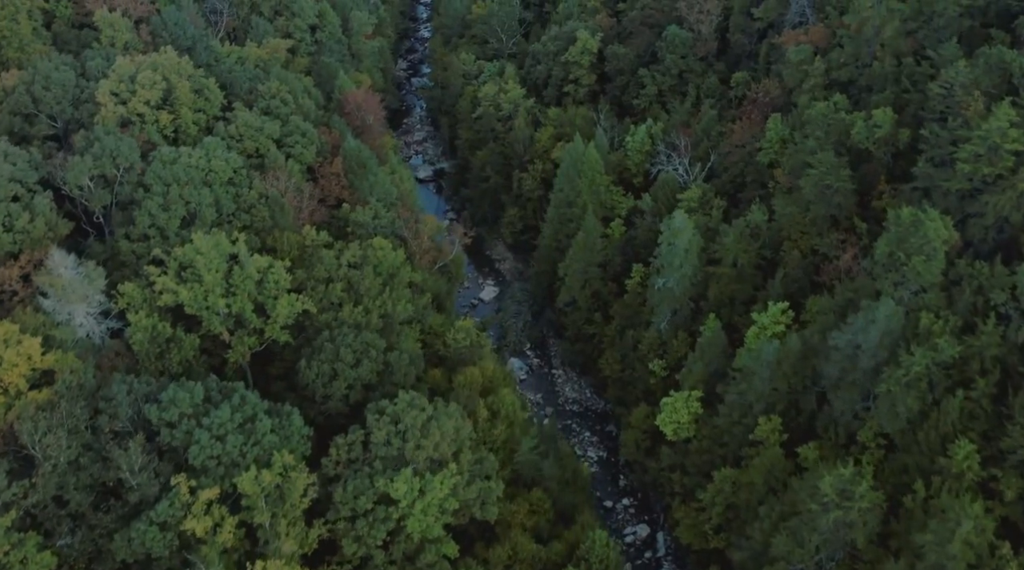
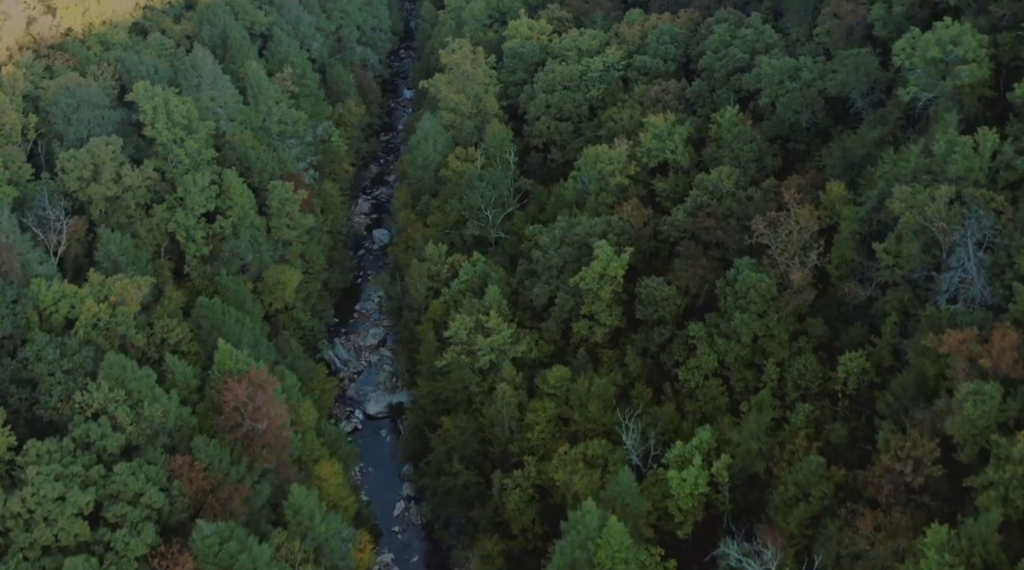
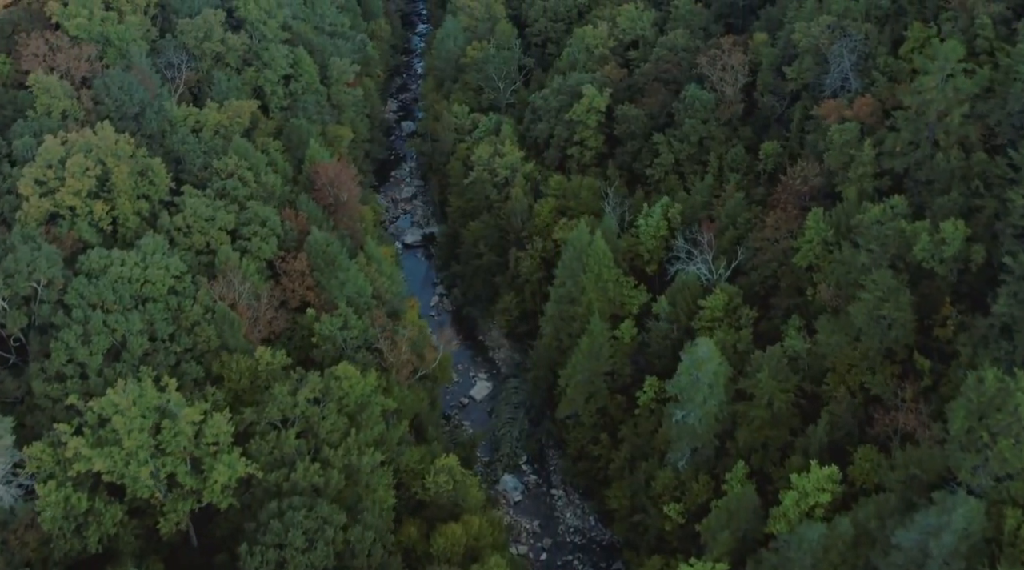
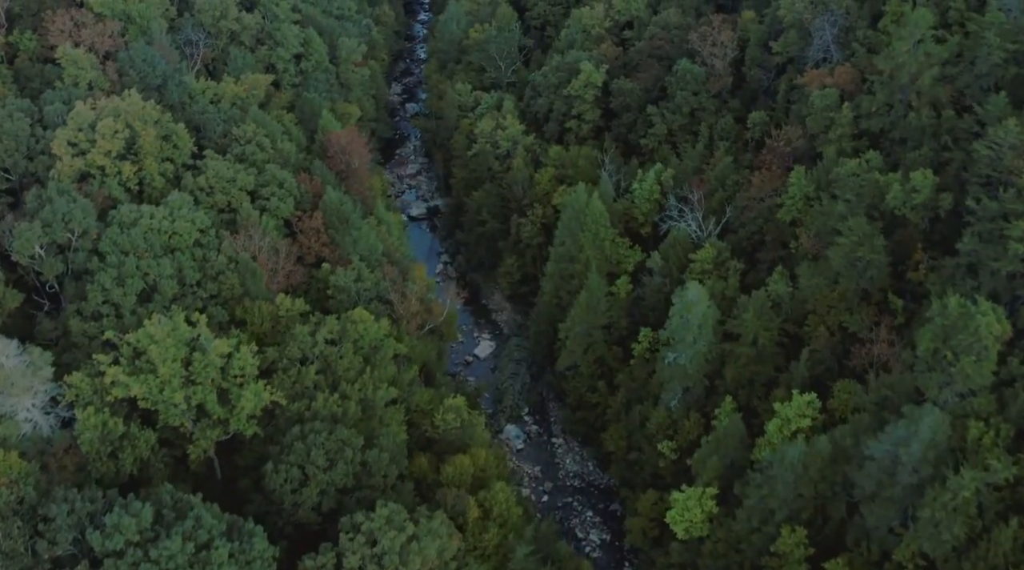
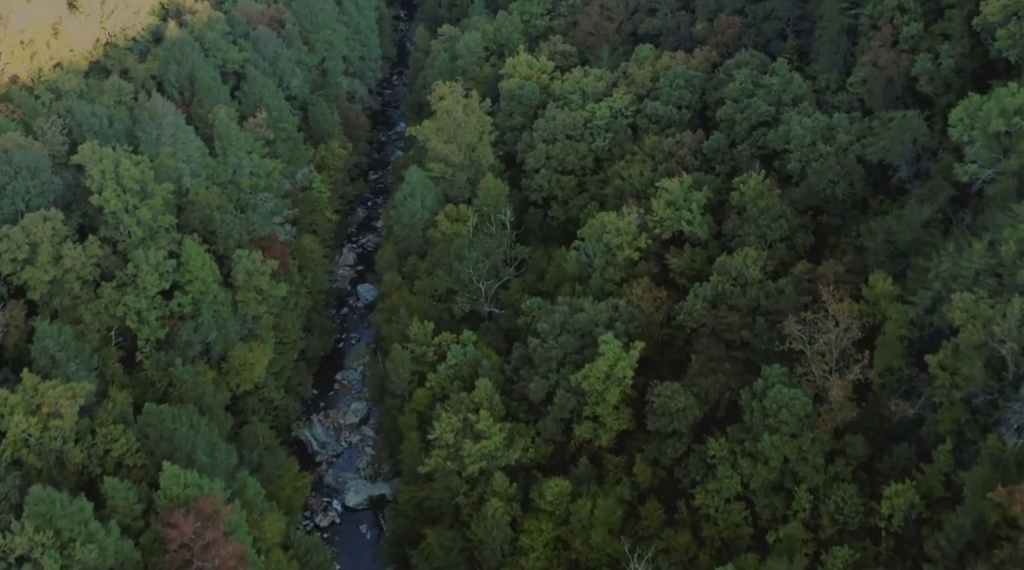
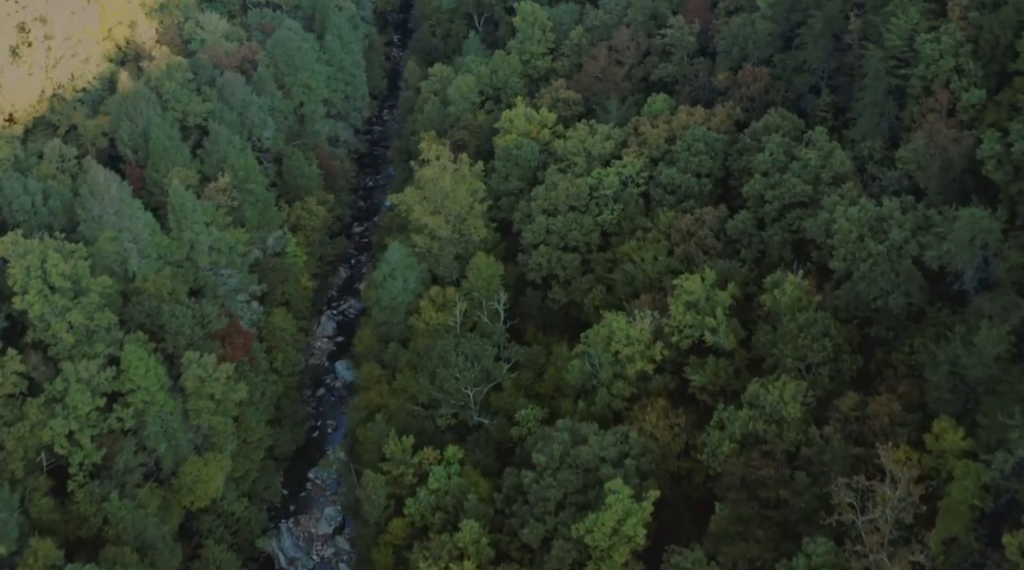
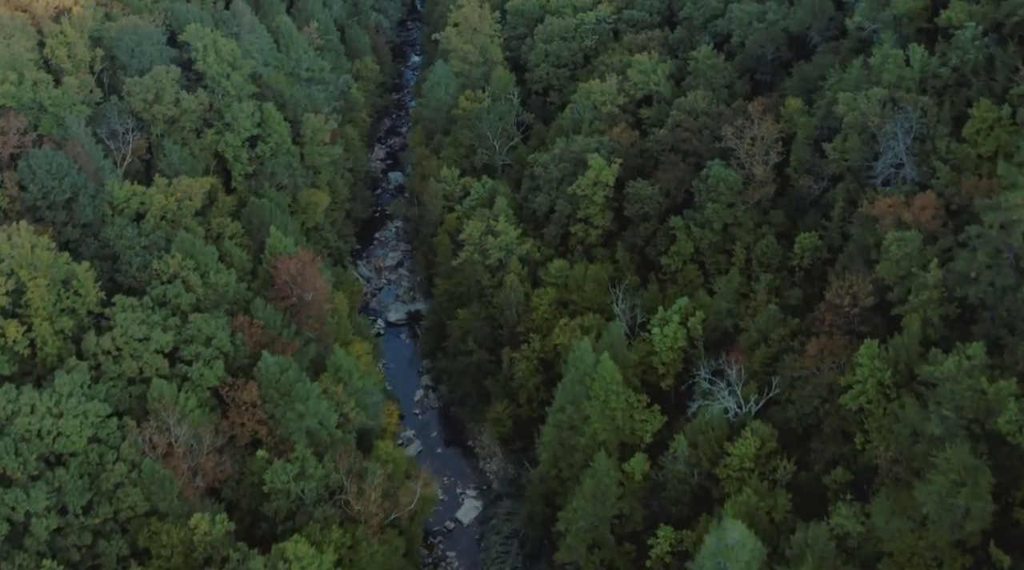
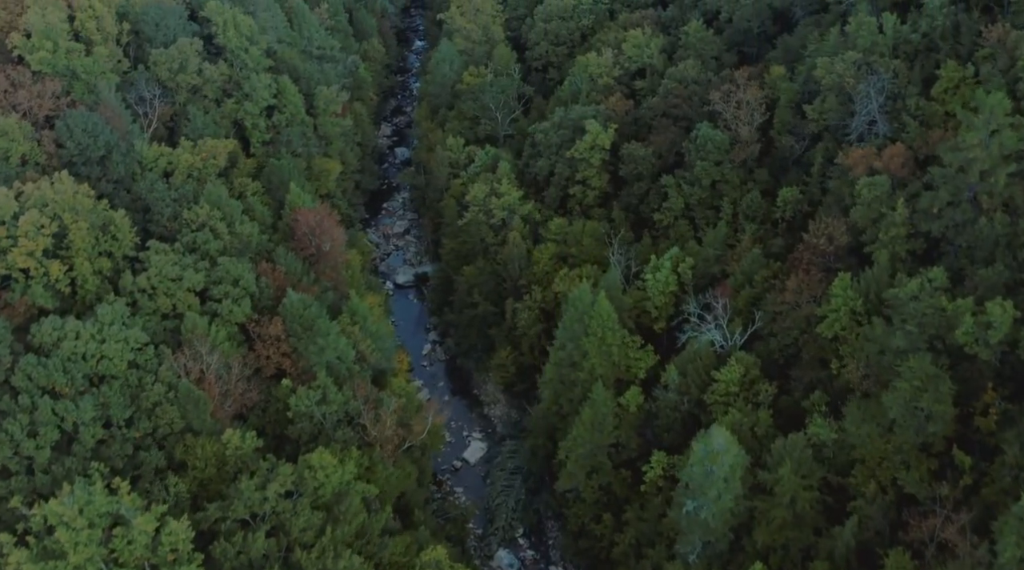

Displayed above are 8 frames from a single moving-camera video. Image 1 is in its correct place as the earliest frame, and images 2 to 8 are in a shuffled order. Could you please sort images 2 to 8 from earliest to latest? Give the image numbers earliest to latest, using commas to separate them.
4, 3, 8, 7, 2, 5, 6
